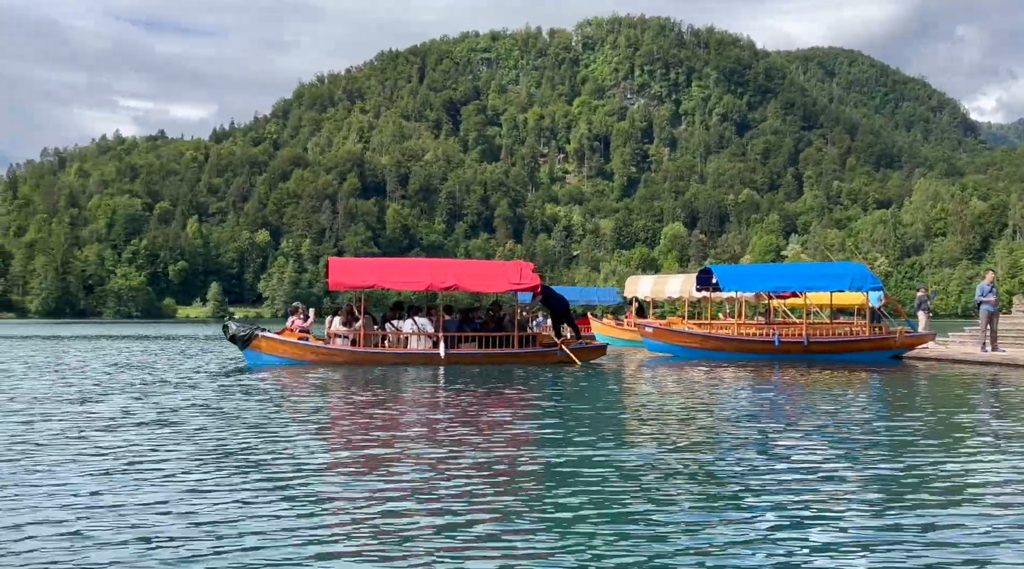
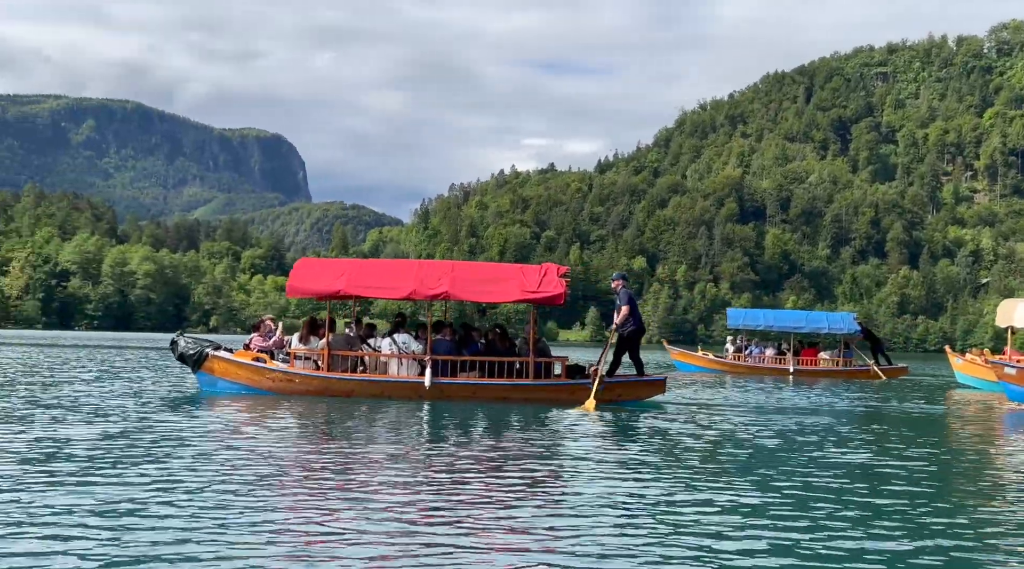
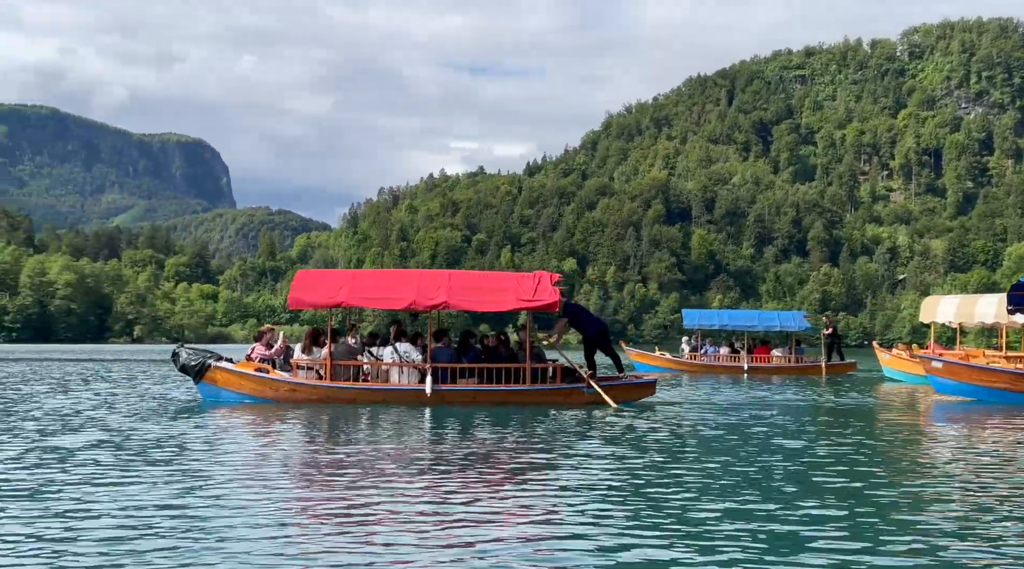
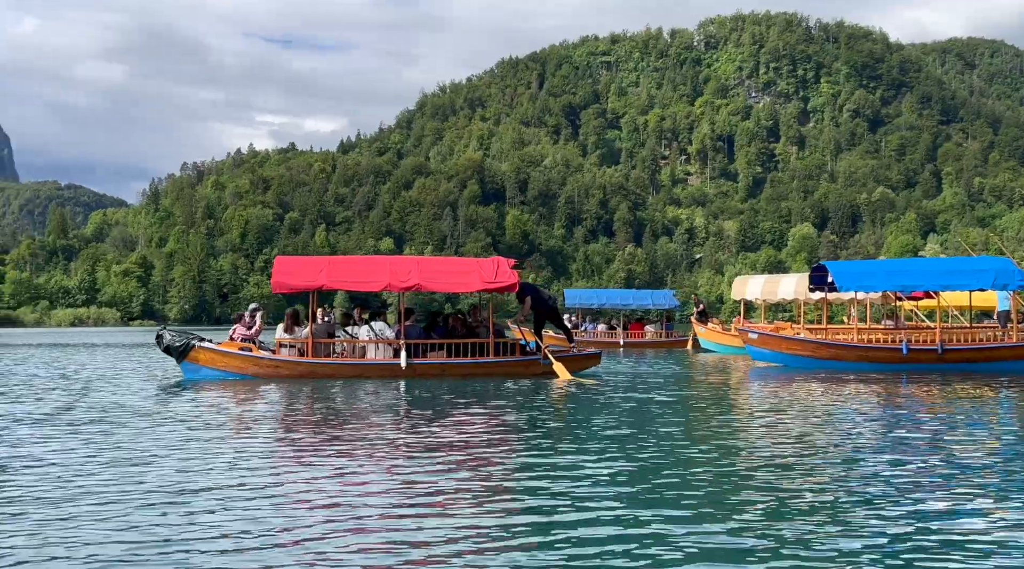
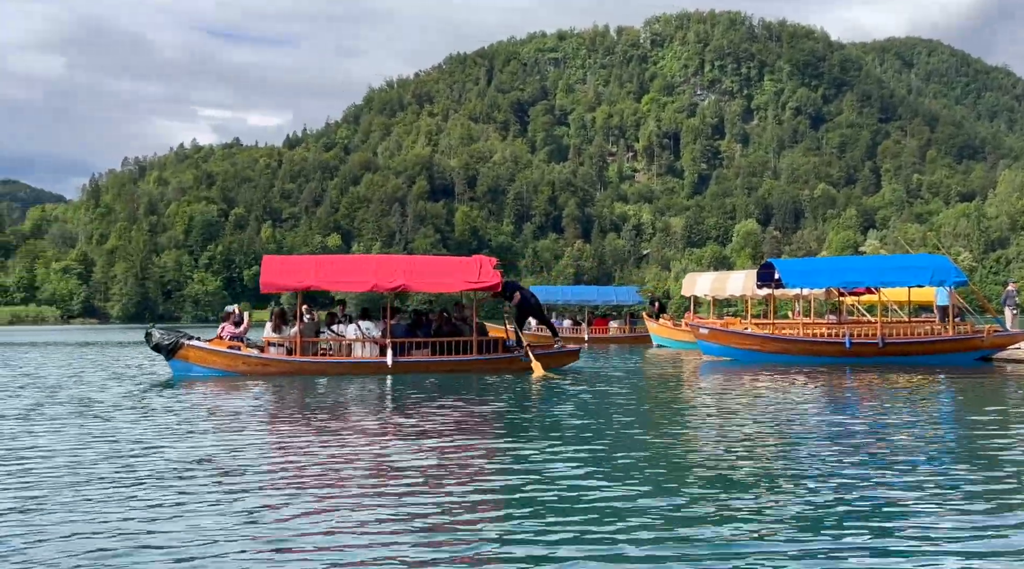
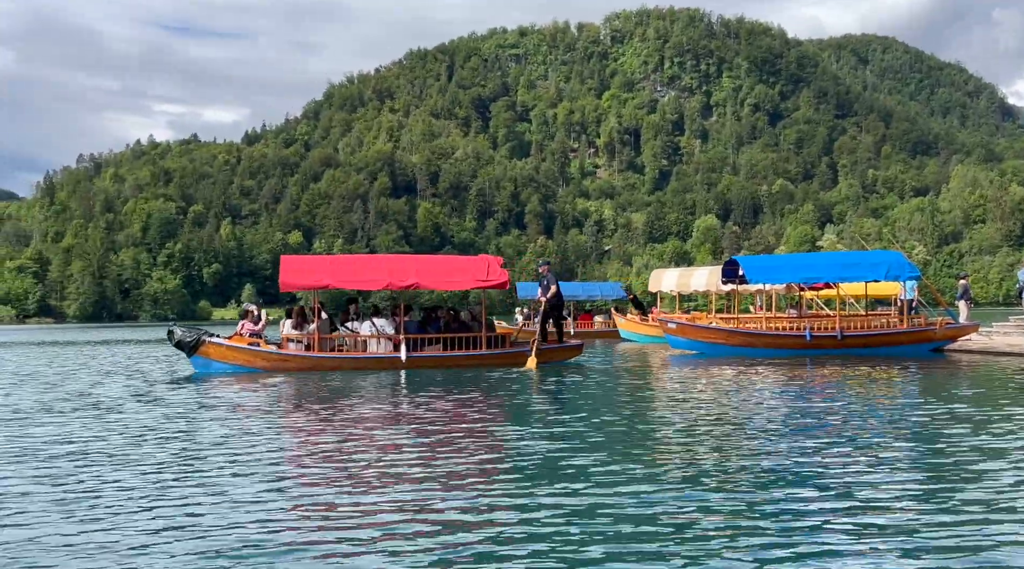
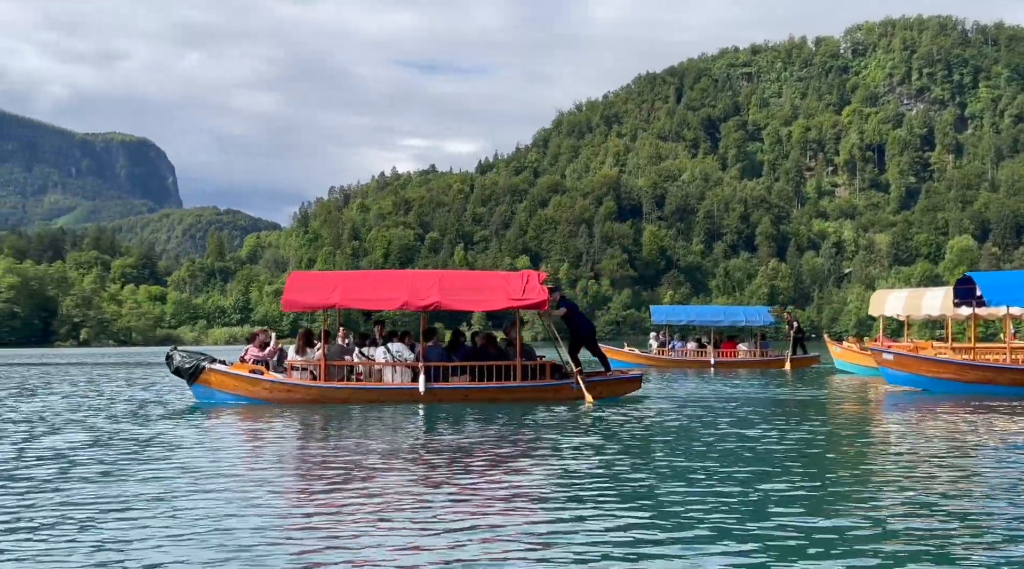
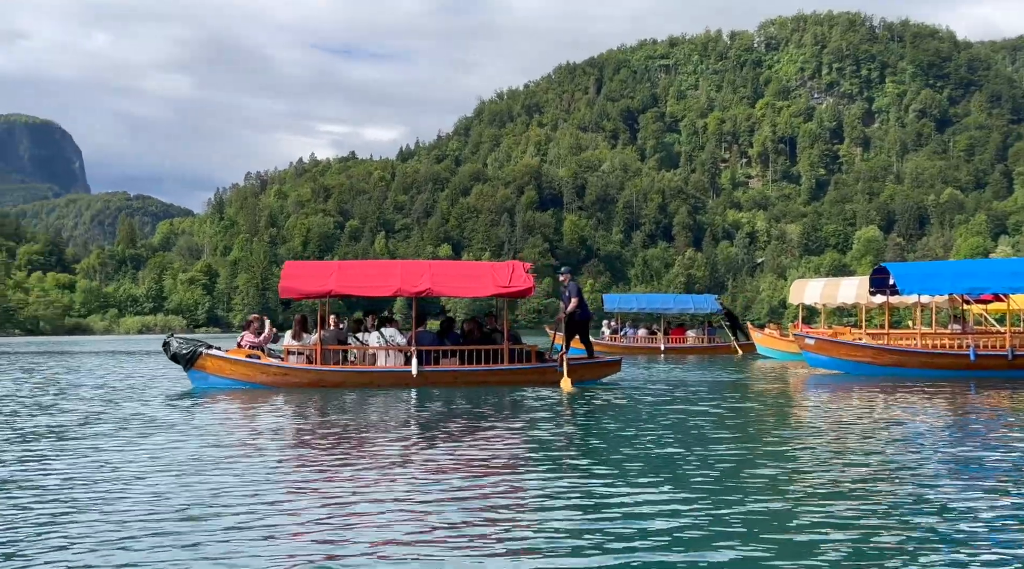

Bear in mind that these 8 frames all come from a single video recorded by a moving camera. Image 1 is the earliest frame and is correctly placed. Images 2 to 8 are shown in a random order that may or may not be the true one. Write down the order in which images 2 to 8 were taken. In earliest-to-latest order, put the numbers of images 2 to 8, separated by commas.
6, 5, 4, 8, 7, 3, 2
